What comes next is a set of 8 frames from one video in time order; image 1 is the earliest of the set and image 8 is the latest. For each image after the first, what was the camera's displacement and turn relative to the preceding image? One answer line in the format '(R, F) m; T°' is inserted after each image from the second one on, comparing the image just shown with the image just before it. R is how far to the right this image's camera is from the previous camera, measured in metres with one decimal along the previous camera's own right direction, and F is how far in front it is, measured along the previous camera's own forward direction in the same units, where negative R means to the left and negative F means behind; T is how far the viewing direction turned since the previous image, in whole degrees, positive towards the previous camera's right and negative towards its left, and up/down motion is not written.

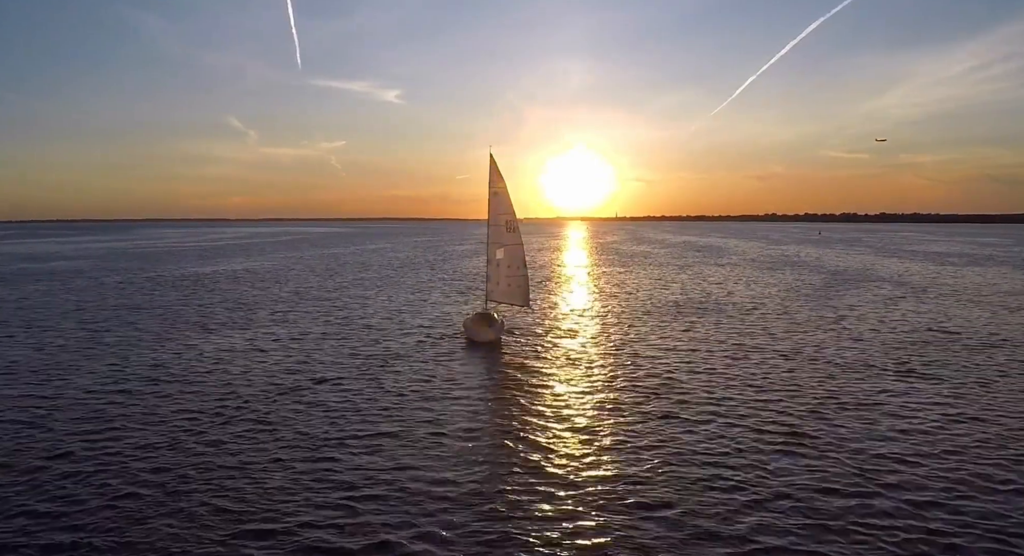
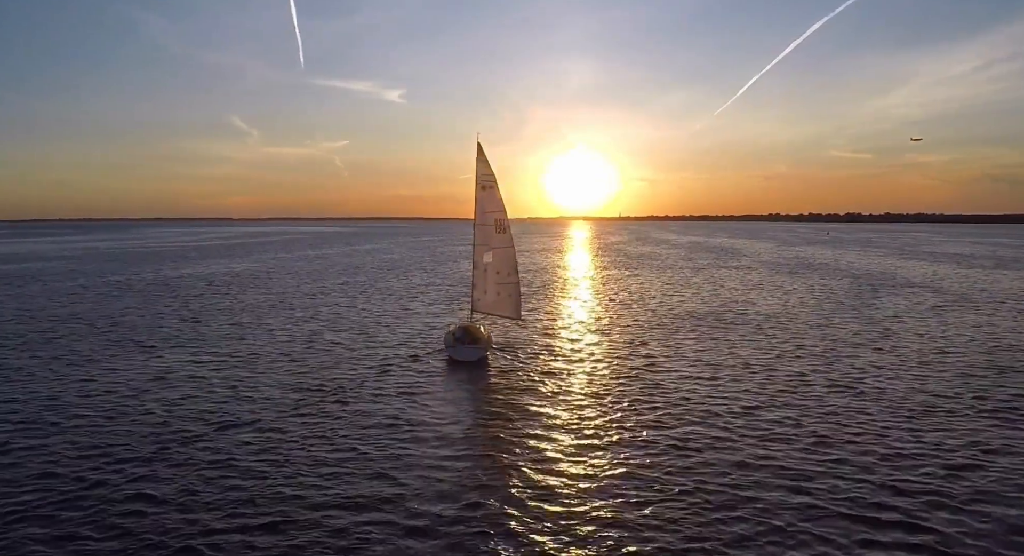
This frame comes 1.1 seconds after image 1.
(+0.6, +5.7) m; 0°
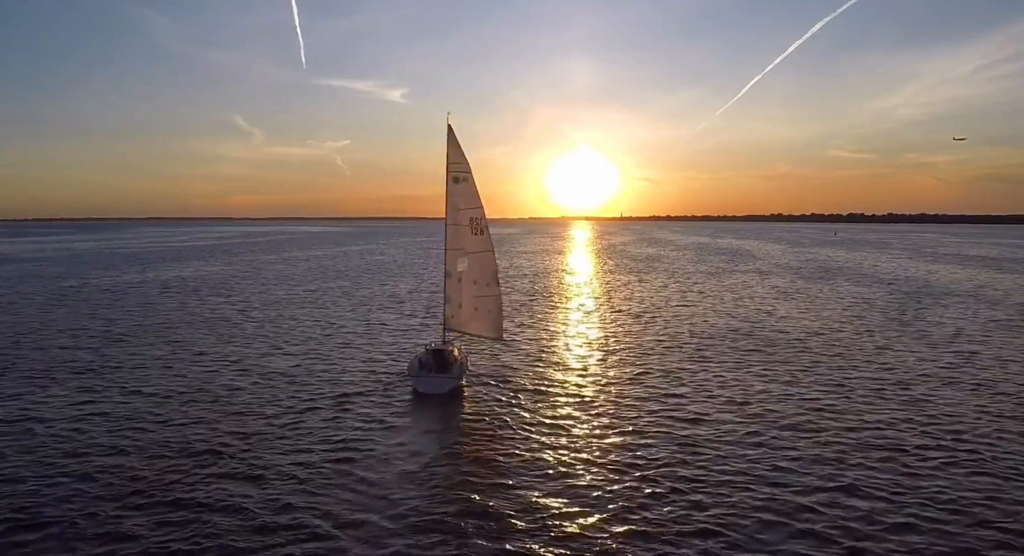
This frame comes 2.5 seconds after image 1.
(+1.0, +6.8) m; 0°
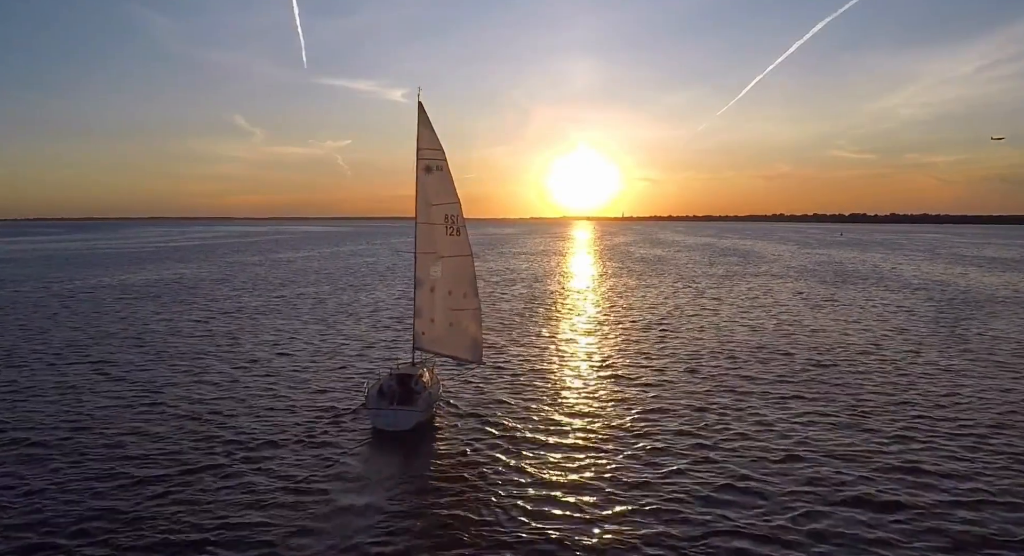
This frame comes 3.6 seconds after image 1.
(+0.6, +5.1) m; 0°
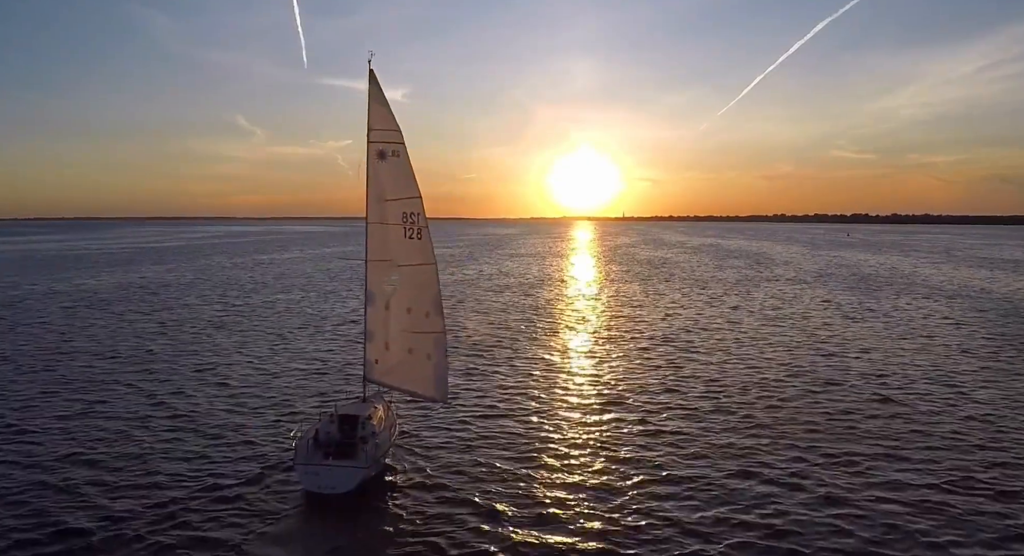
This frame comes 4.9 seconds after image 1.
(+0.7, +5.1) m; 0°
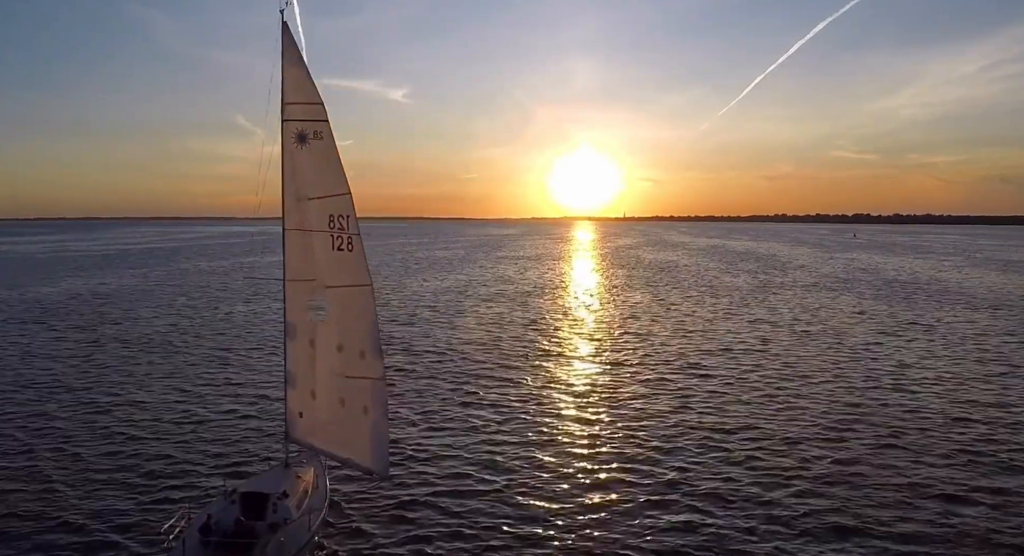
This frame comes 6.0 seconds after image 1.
(+0.6, +5.0) m; 0°
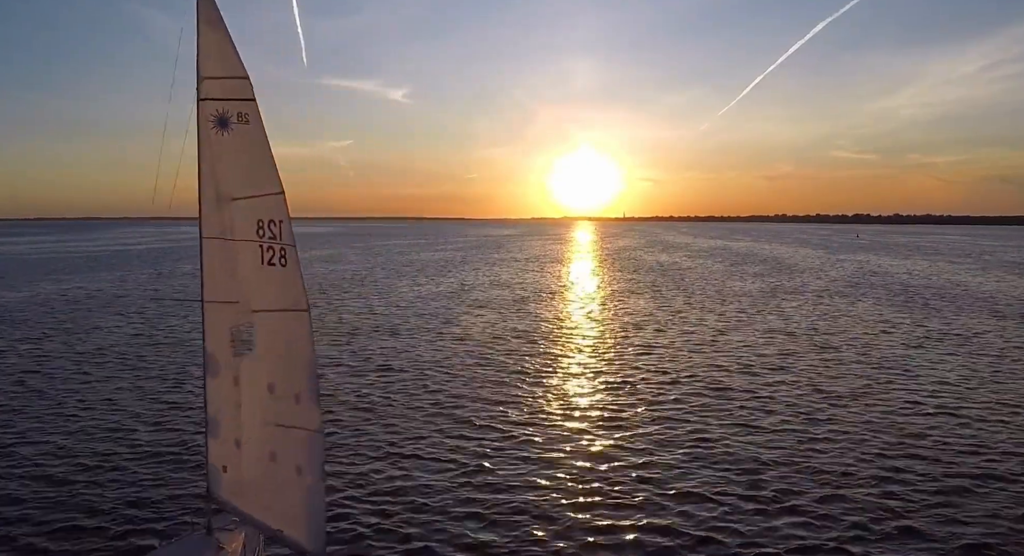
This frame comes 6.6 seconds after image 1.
(+0.4, +2.7) m; 0°
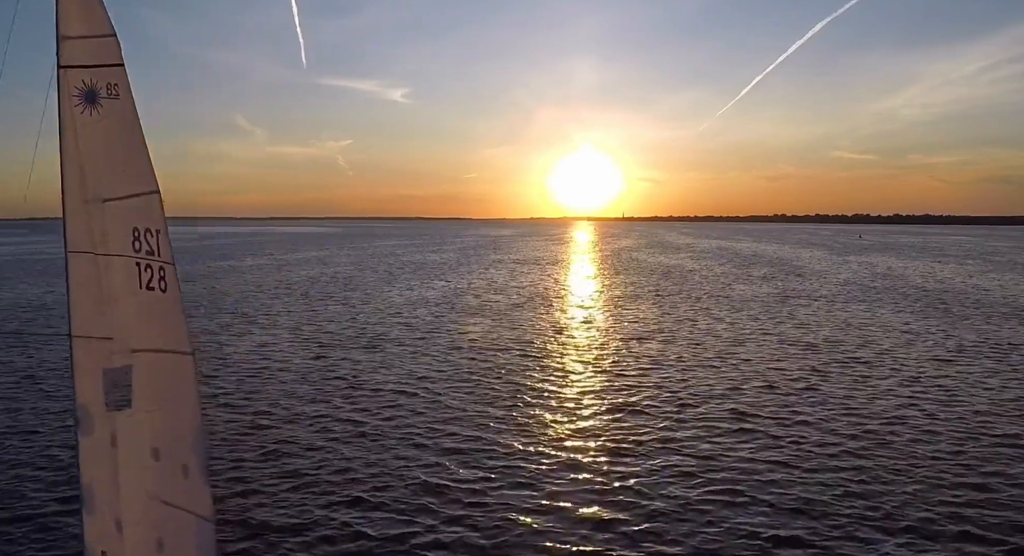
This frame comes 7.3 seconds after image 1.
(+0.3, +2.7) m; 0°
